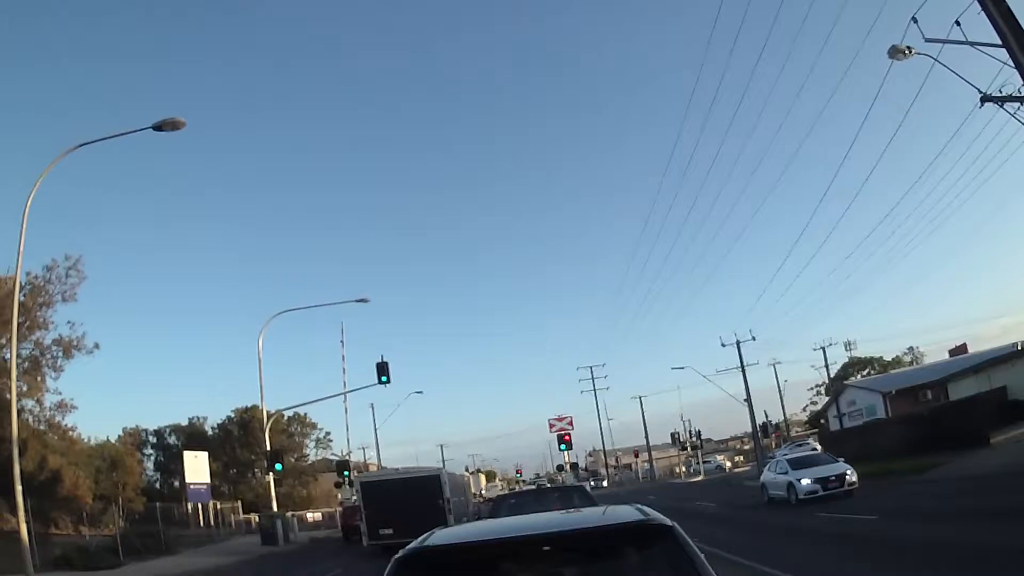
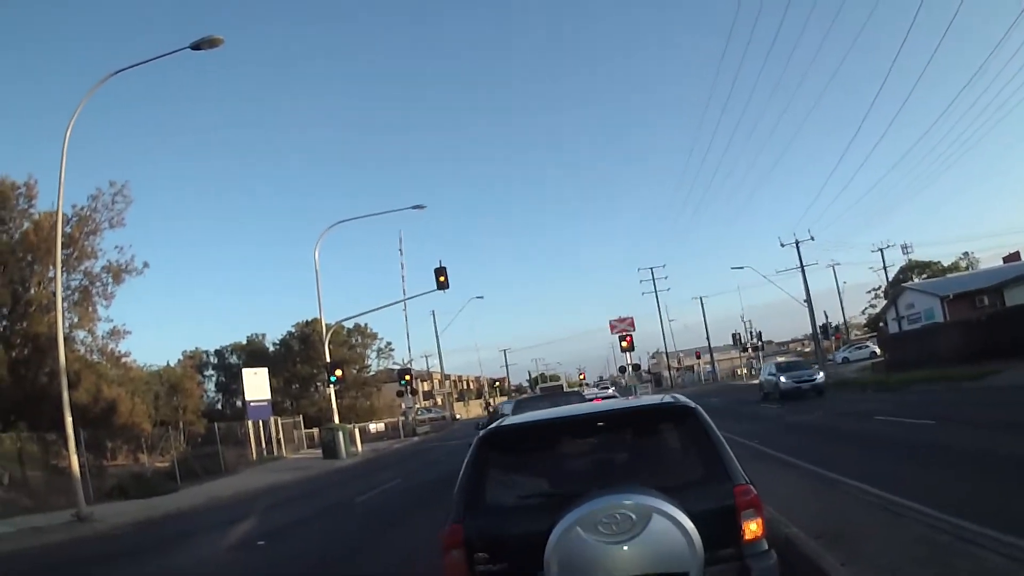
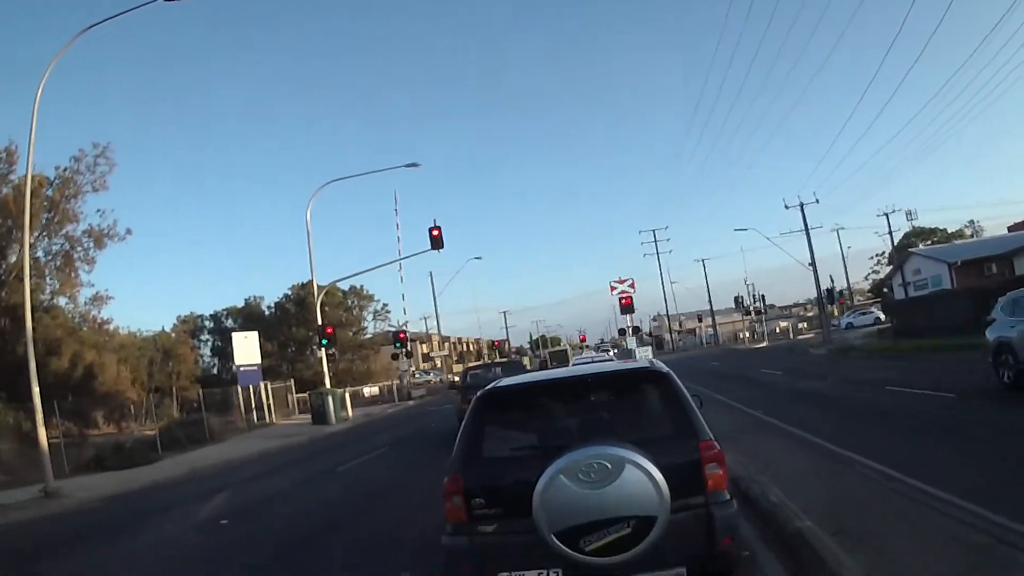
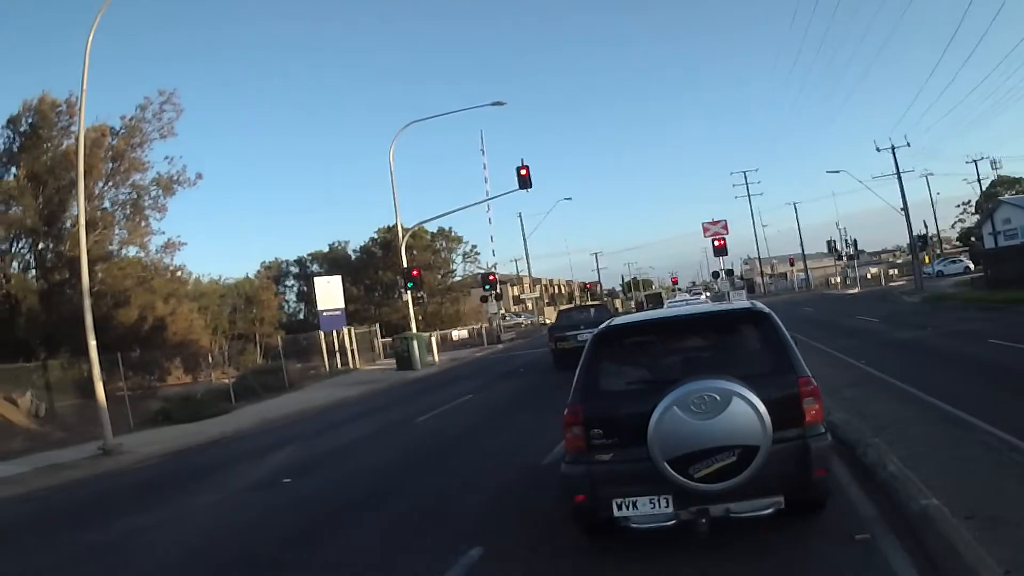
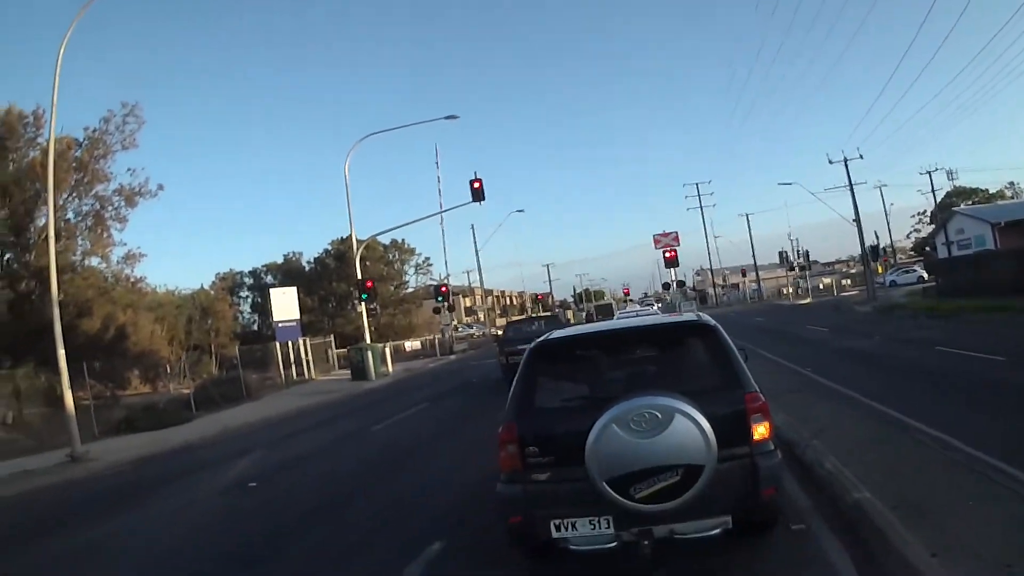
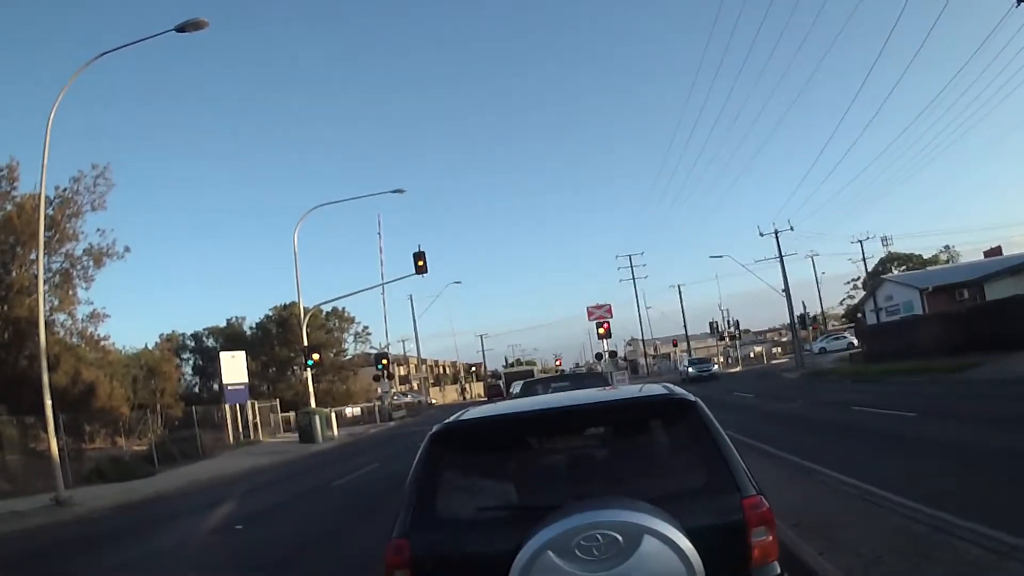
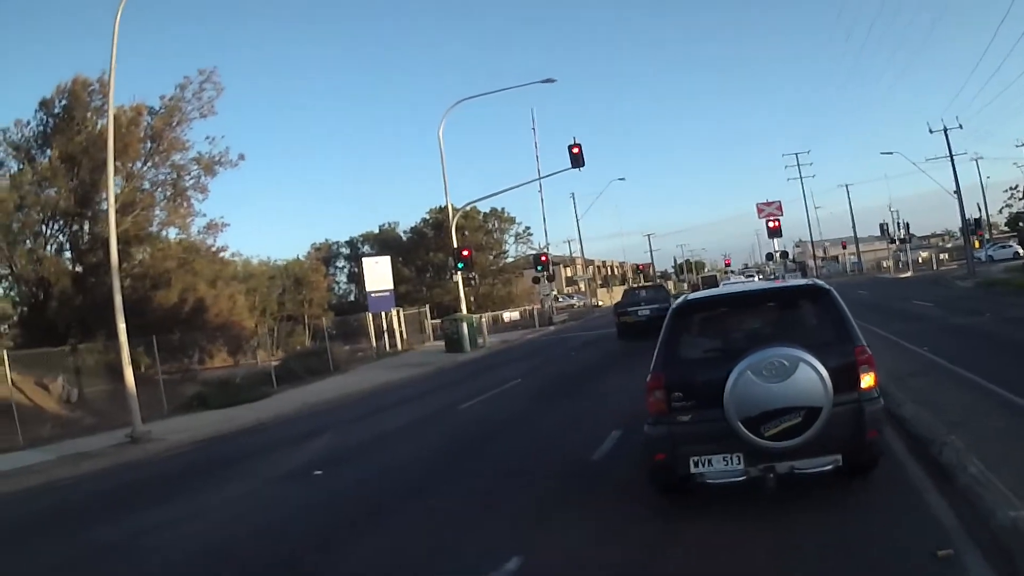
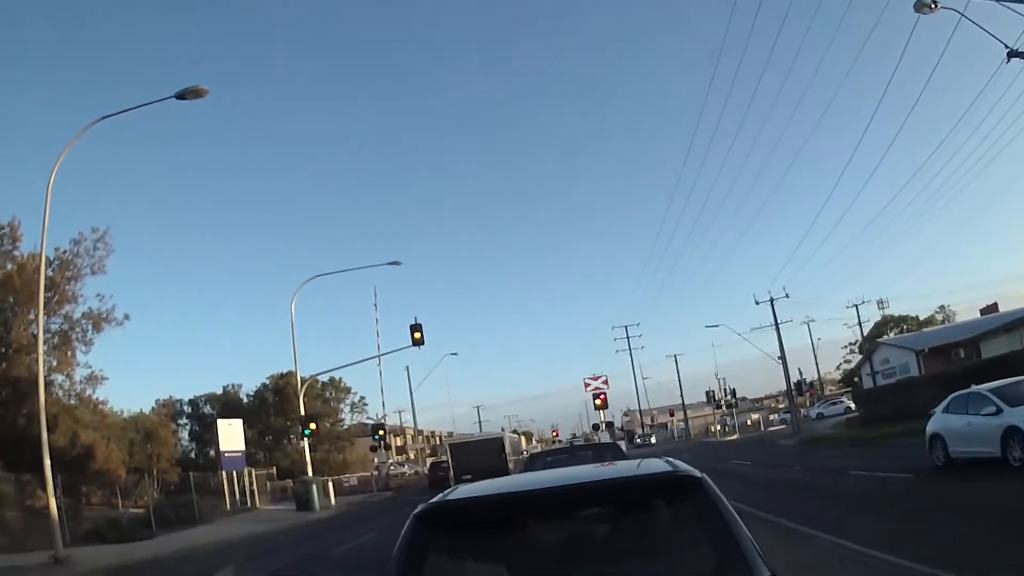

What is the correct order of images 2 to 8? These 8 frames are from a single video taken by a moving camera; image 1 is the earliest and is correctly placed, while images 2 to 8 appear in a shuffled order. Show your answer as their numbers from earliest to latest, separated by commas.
8, 6, 2, 3, 5, 4, 7
